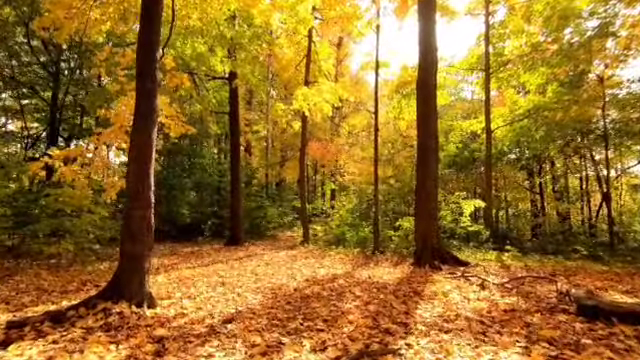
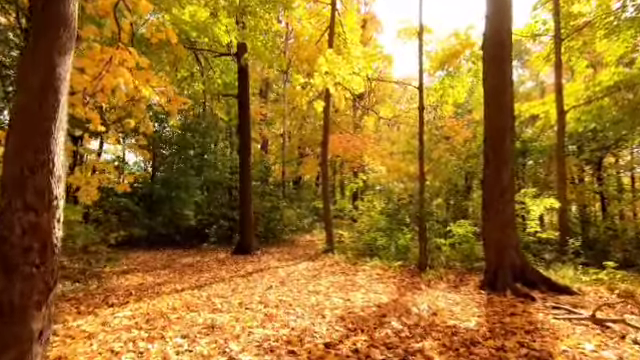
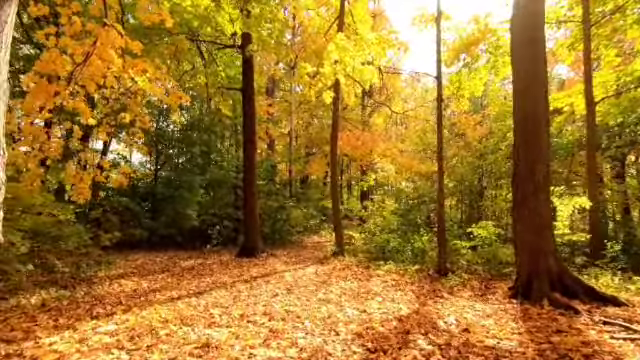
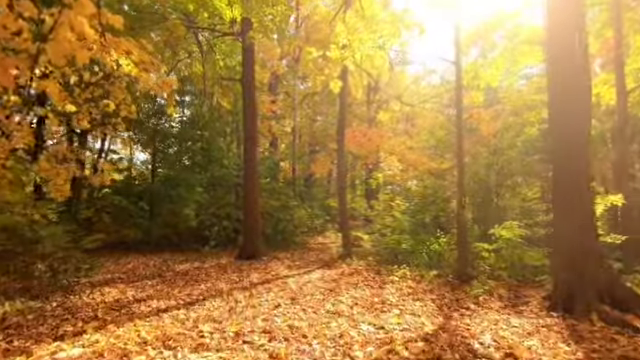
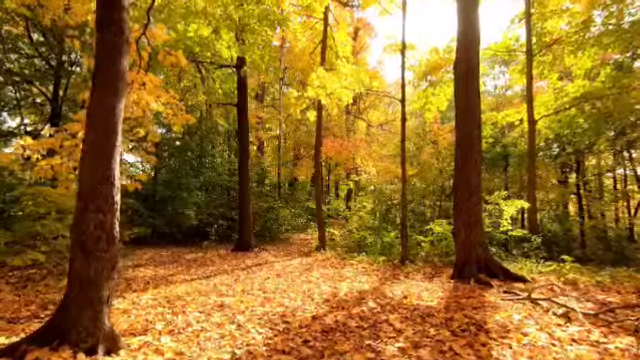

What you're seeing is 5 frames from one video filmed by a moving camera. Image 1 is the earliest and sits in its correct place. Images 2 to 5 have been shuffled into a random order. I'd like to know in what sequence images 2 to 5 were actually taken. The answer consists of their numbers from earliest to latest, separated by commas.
5, 2, 3, 4
